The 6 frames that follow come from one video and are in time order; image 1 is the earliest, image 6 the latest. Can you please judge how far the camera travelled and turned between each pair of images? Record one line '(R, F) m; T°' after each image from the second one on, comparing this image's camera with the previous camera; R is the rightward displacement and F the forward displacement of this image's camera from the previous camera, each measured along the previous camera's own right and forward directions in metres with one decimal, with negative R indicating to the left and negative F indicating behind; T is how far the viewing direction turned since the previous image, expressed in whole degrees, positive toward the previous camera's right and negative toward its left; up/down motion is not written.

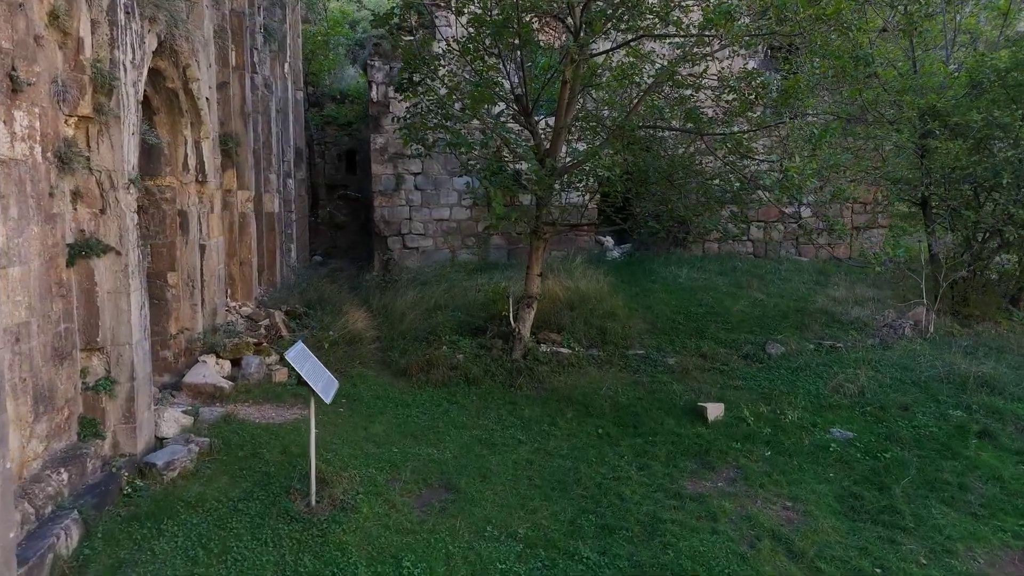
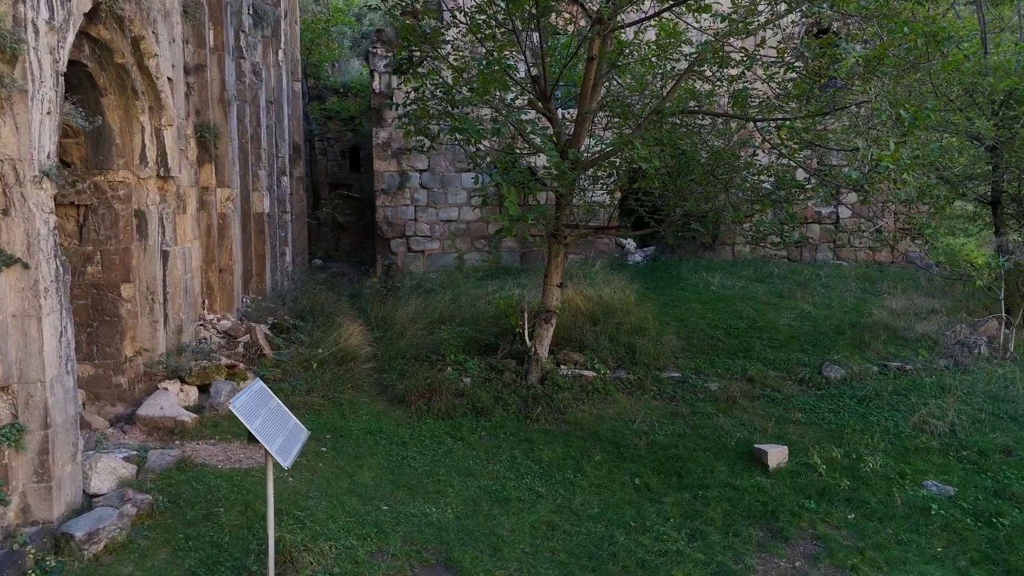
(0.0, +0.9) m; -1°
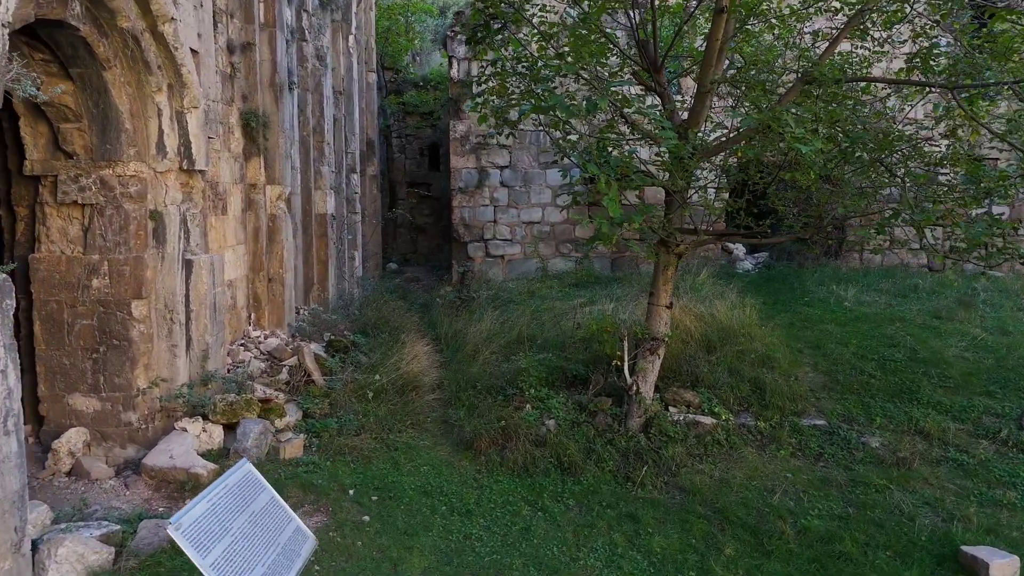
(-0.1, +1.1) m; -7°
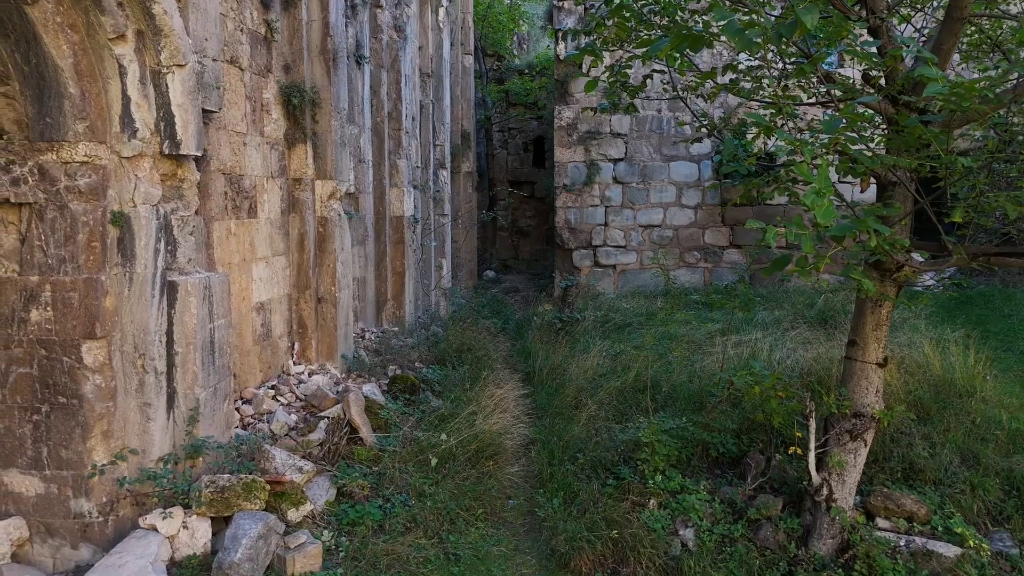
(0.0, +1.5) m; -9°
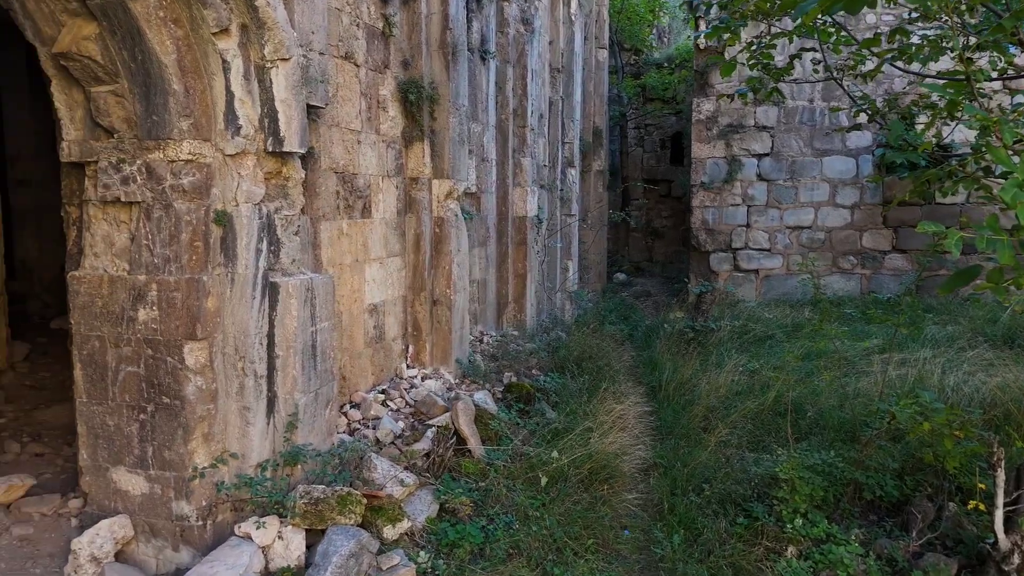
(+0.1, +0.3) m; -11°
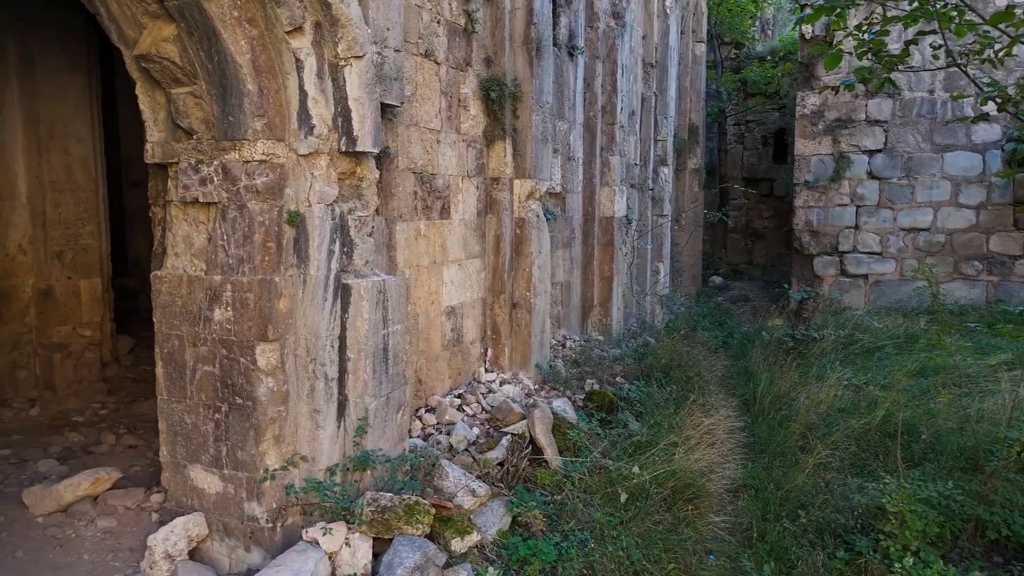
(+0.1, +0.2) m; -7°
